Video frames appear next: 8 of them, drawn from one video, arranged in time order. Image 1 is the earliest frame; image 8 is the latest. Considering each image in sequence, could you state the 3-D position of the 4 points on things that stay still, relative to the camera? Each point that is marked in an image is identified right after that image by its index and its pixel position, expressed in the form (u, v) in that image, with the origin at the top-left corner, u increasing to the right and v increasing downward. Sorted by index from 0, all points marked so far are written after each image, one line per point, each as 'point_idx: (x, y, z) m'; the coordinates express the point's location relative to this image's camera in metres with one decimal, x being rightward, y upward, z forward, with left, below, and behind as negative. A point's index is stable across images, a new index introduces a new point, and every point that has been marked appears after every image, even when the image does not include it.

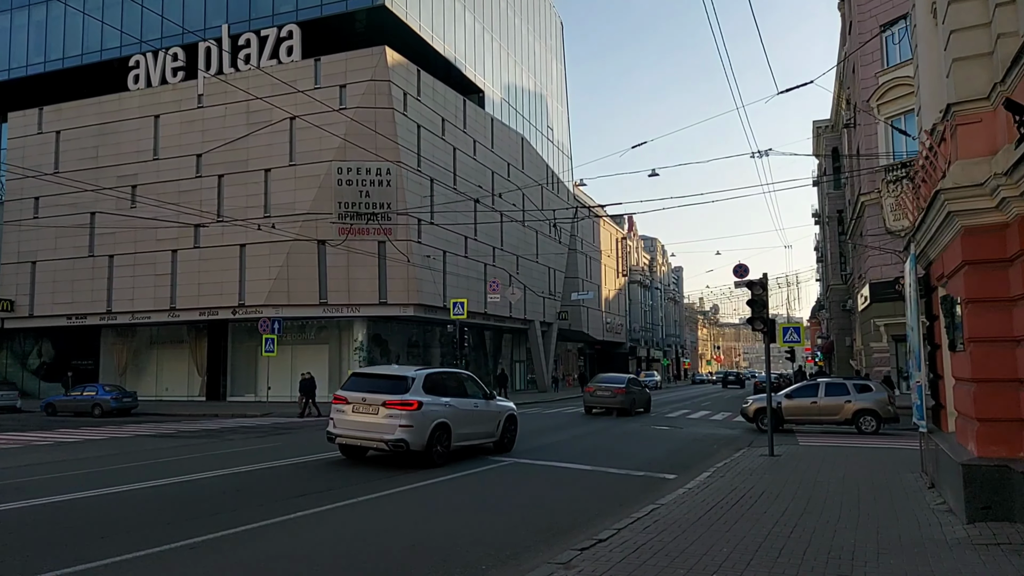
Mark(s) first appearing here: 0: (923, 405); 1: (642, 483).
0: (+6.3, -1.8, +10.8) m
1: (+2.4, -3.6, +12.9) m
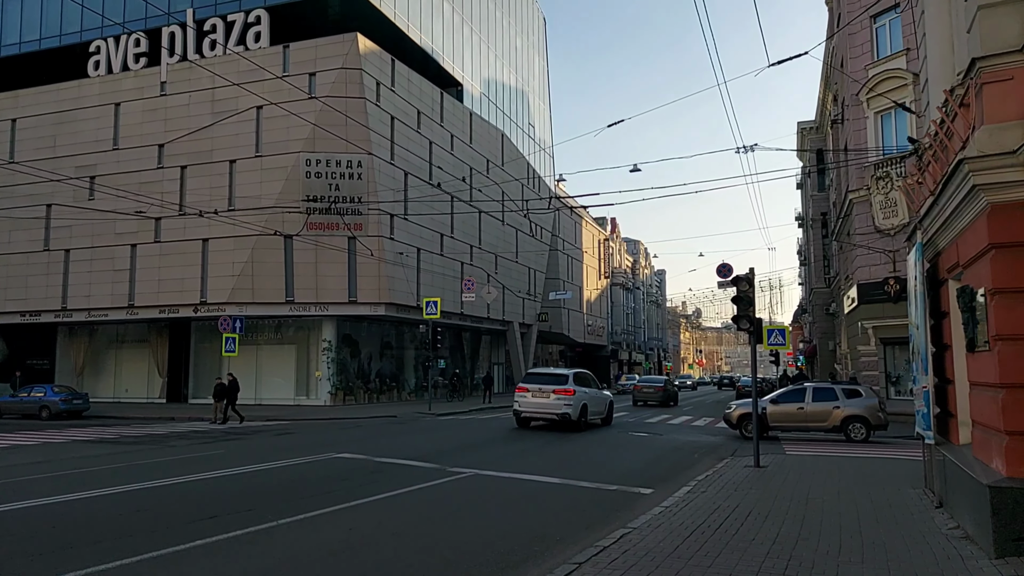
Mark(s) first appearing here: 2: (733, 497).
0: (+5.6, -1.7, +9.5) m
1: (+1.7, -3.4, +11.5) m
2: (+3.3, -3.2, +10.6) m
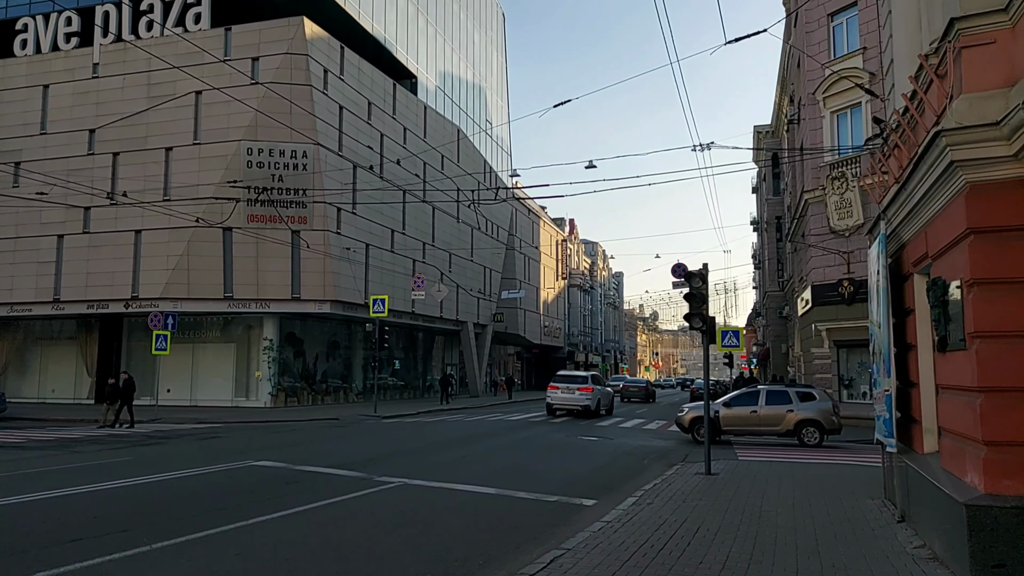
0: (+4.7, -1.6, +8.8) m
1: (+0.6, -3.3, +10.5) m
2: (+2.3, -3.1, +9.7) m
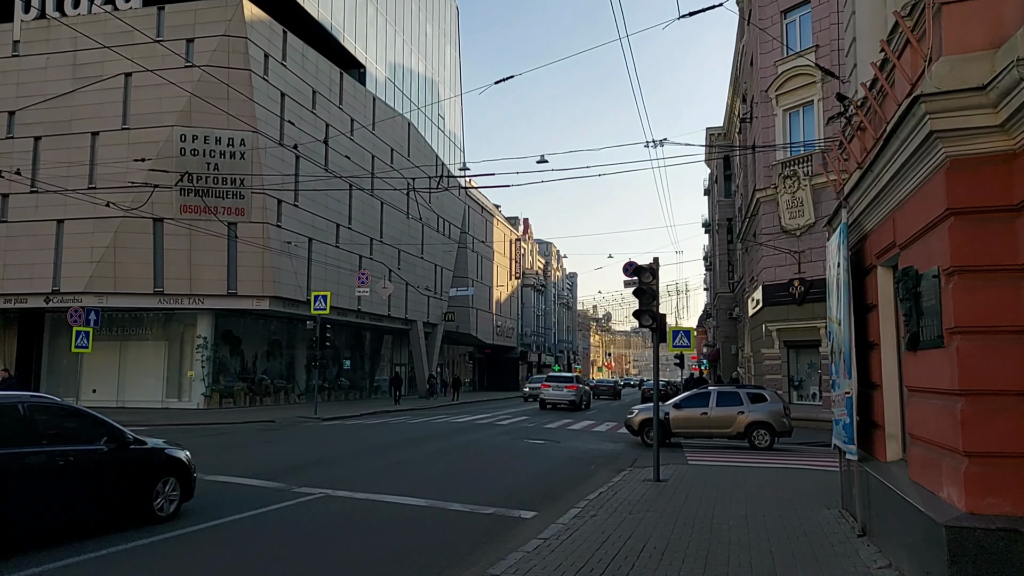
0: (+3.9, -1.5, +8.1) m
1: (-0.3, -3.2, +9.6) m
2: (+1.4, -3.0, +8.9) m
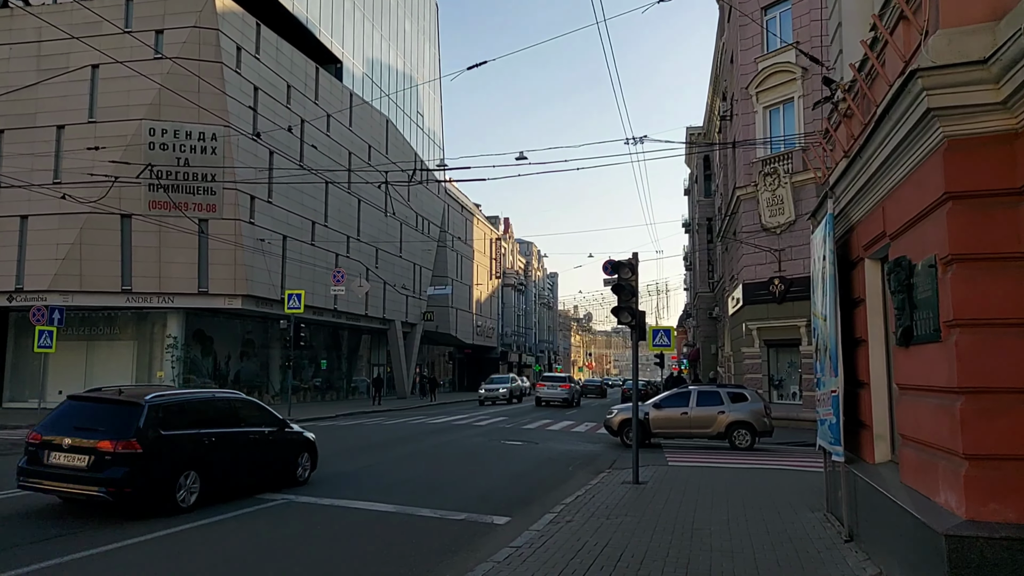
0: (+3.6, -1.5, +7.7) m
1: (-0.7, -3.1, +9.1) m
2: (+1.1, -2.9, +8.5) m
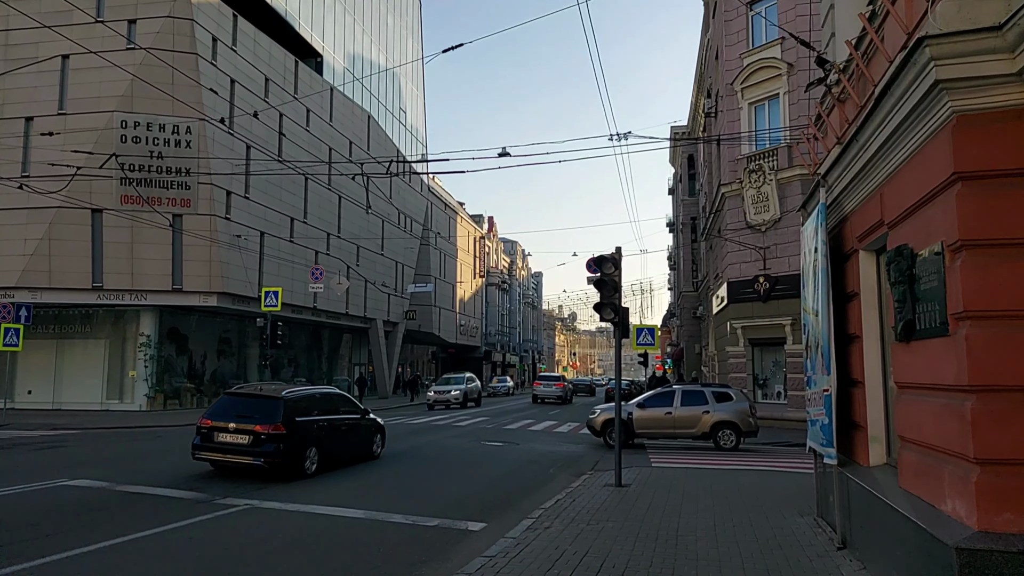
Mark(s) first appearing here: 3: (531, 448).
0: (+3.3, -1.4, +7.3) m
1: (-1.0, -3.1, +8.6) m
2: (+0.8, -2.8, +8.0) m
3: (+0.5, -4.1, +18.2) m
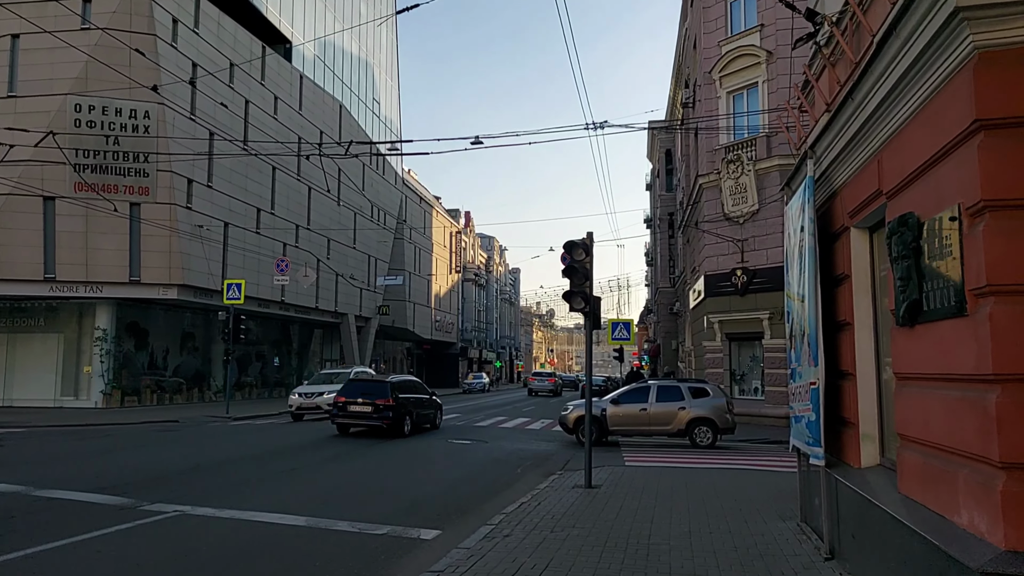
0: (+2.9, -1.2, +6.6) m
1: (-1.5, -2.9, +7.8) m
2: (+0.4, -2.7, +7.2) m
3: (-0.3, -3.9, +17.4) m
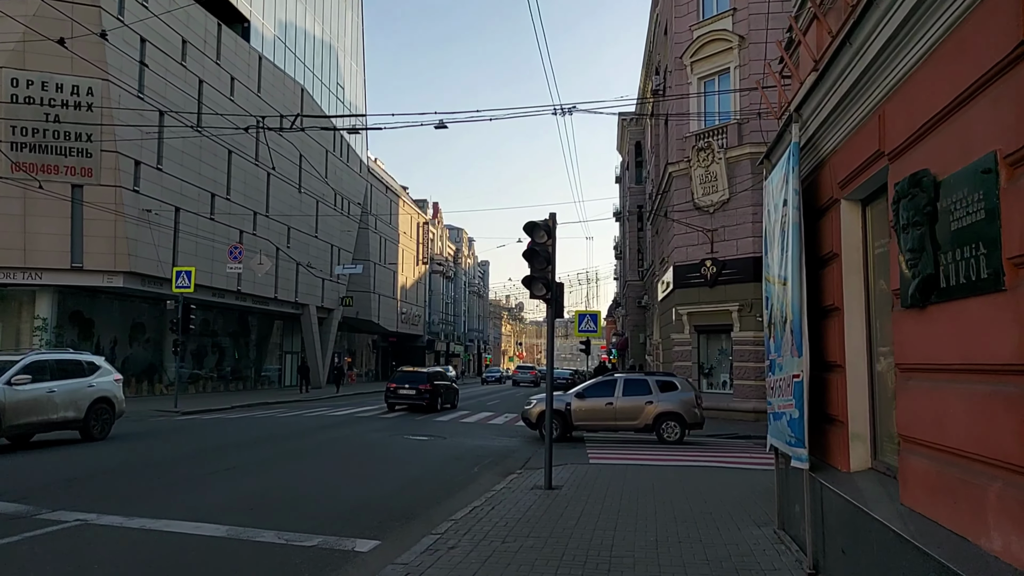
0: (+2.4, -1.1, +5.8) m
1: (-2.0, -2.7, +6.9) m
2: (-0.1, -2.5, +6.4) m
3: (-1.2, -3.6, +16.5) m
